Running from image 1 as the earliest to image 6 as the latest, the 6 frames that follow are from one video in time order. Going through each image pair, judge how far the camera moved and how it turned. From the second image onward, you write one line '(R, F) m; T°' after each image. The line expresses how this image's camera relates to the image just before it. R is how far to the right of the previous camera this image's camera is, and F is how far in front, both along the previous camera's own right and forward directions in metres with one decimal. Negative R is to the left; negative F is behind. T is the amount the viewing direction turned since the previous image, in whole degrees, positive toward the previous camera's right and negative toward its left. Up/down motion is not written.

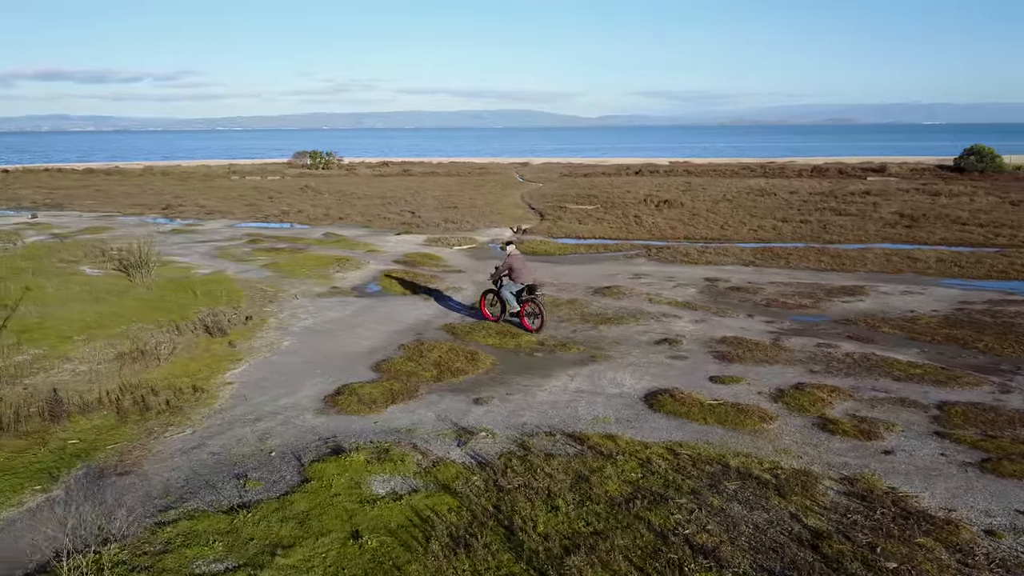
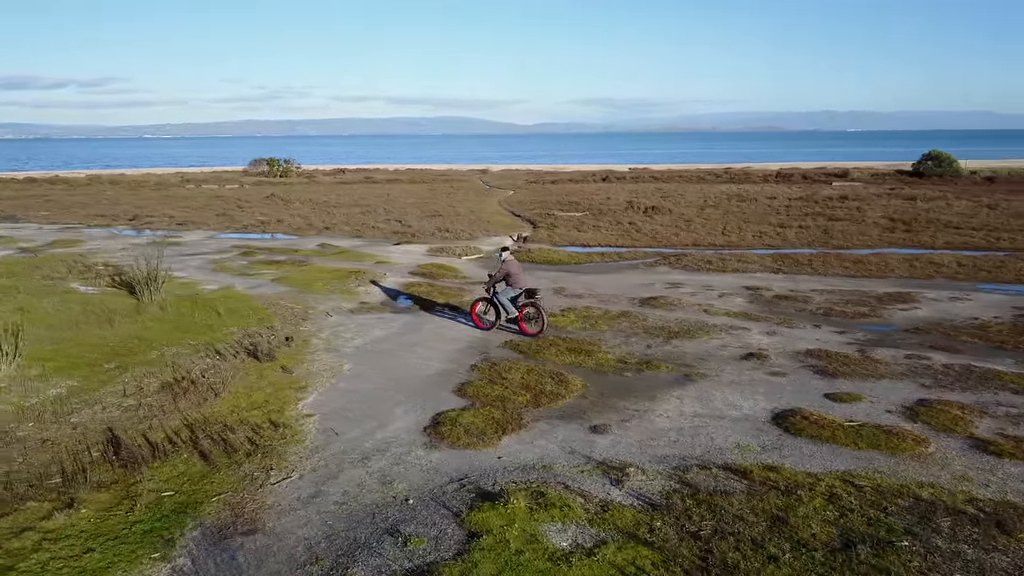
(-2.3, +1.1) m; +4°
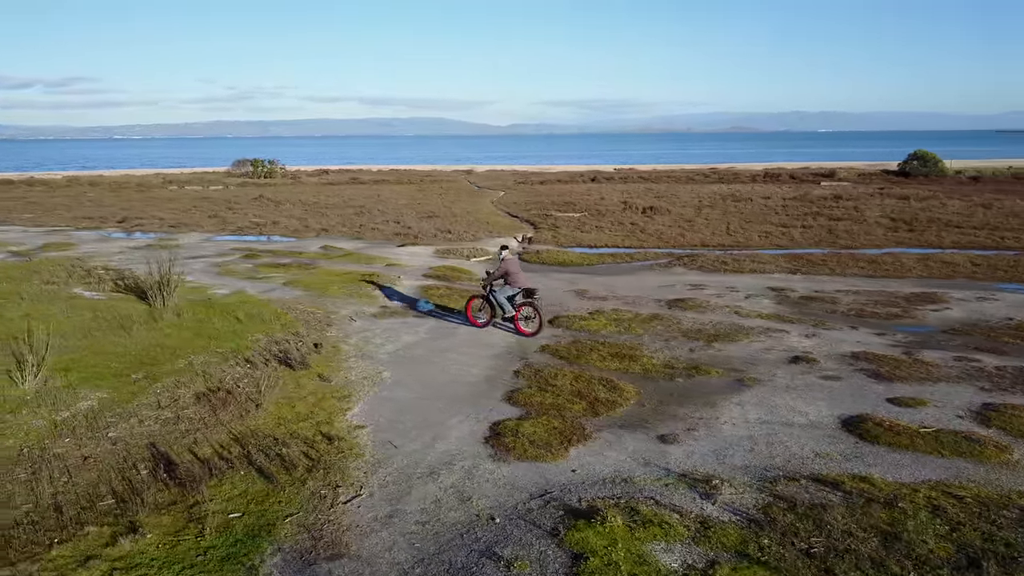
(-1.1, +0.5) m; +2°
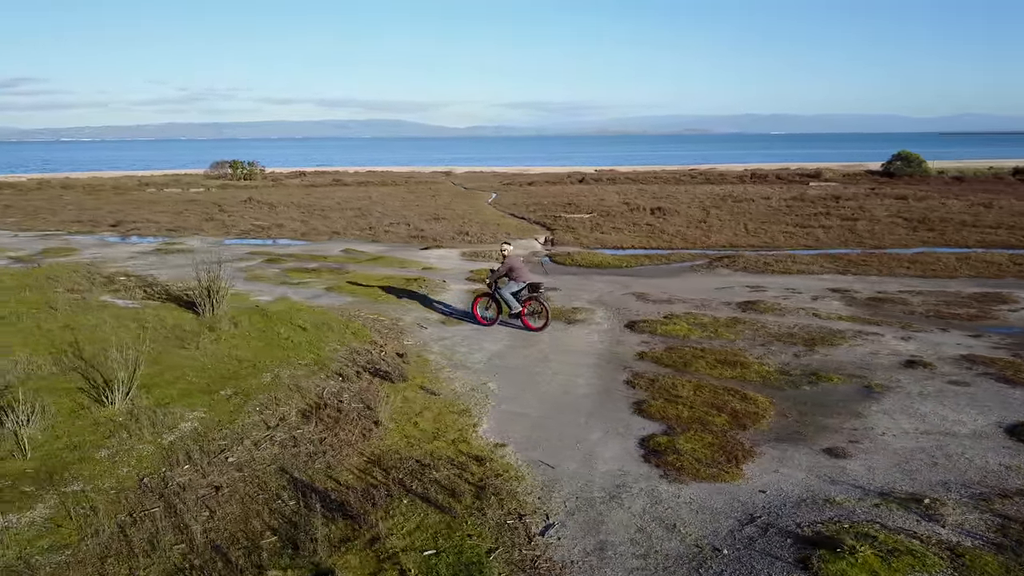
(-2.2, +0.9) m; +3°
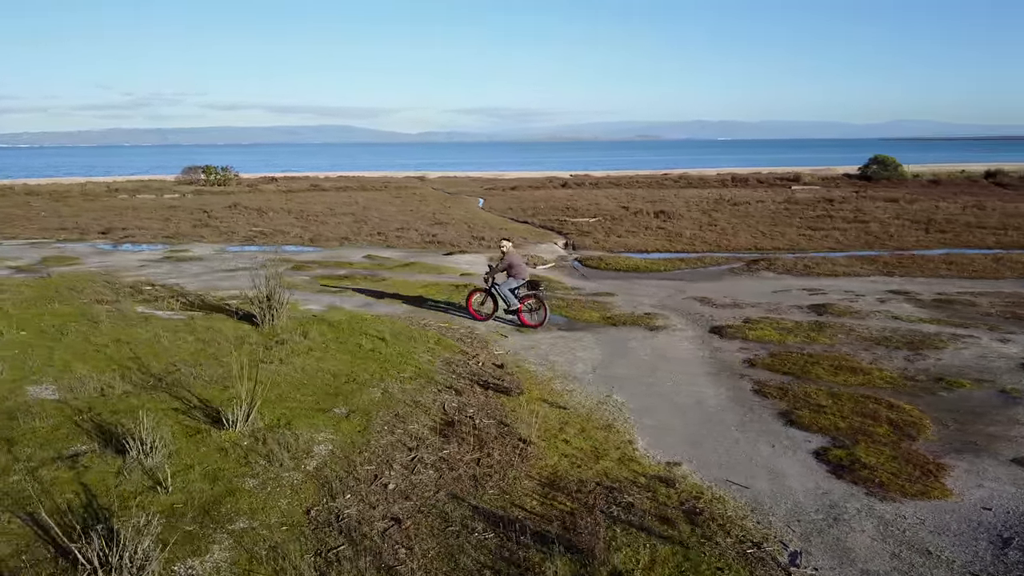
(-2.3, +0.8) m; +3°
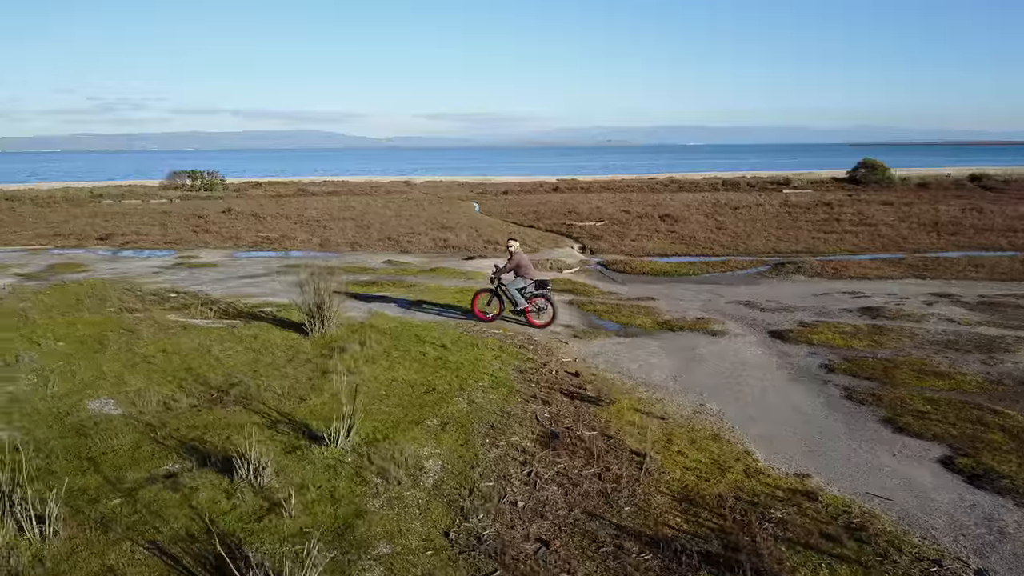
(-1.5, +0.5) m; +2°
